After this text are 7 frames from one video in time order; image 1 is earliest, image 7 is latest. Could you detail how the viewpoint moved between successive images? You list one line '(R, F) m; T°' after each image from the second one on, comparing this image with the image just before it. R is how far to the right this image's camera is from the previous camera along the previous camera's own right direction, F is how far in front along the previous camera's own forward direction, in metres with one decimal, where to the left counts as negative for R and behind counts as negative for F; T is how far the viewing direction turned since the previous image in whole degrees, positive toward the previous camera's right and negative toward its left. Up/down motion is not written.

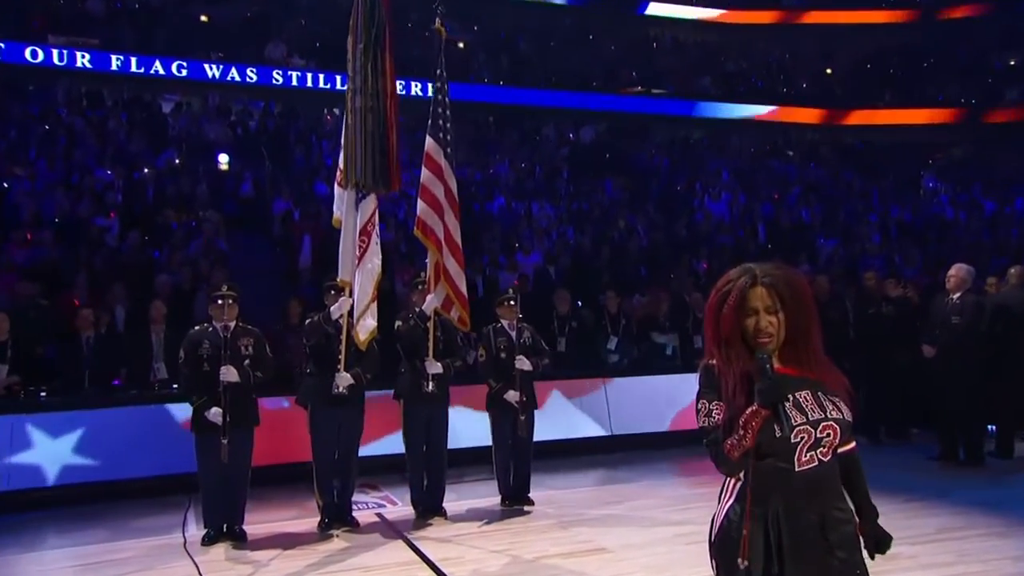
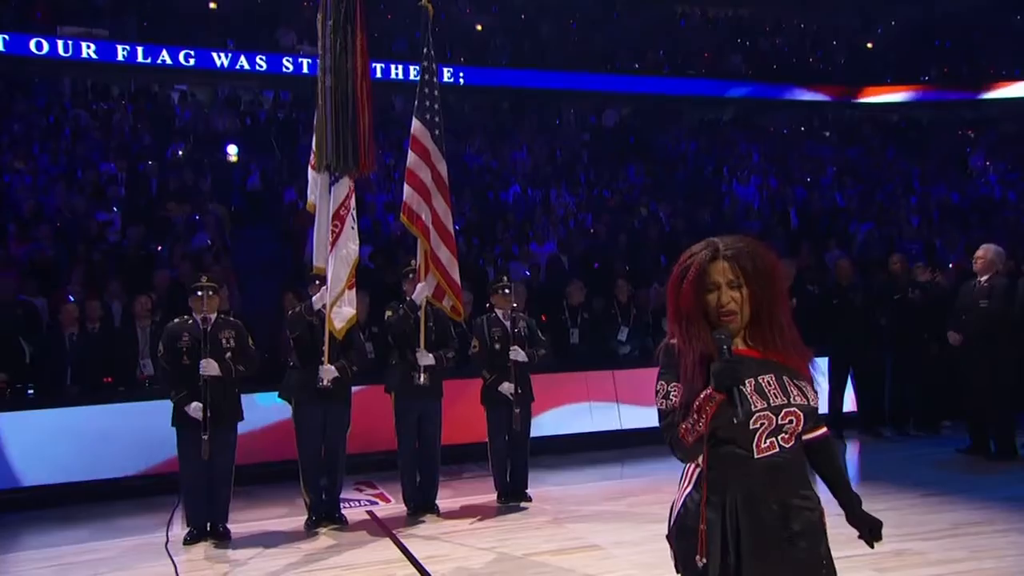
(+0.7, +0.3) m; -4°
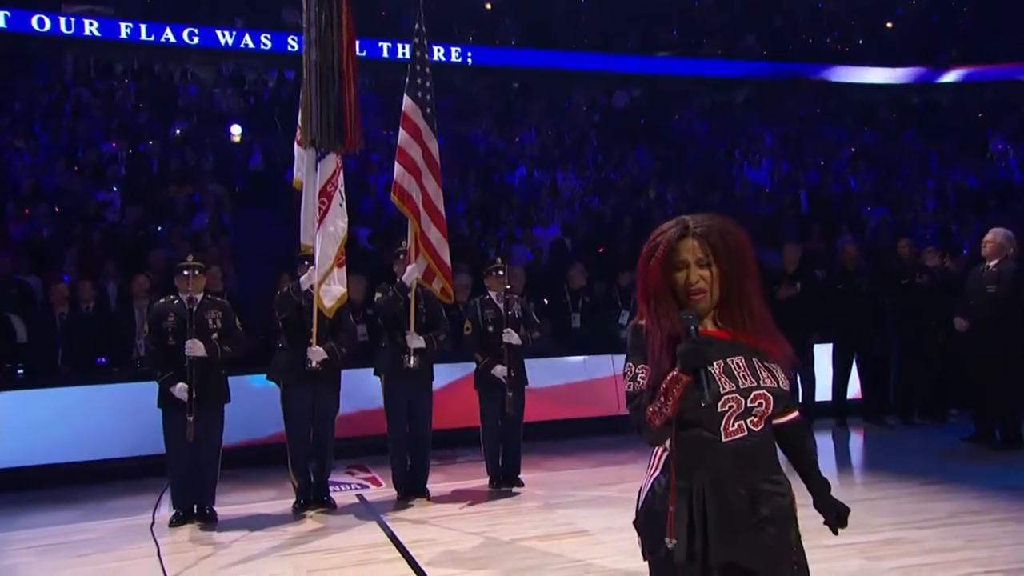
(+0.3, +0.1) m; -2°
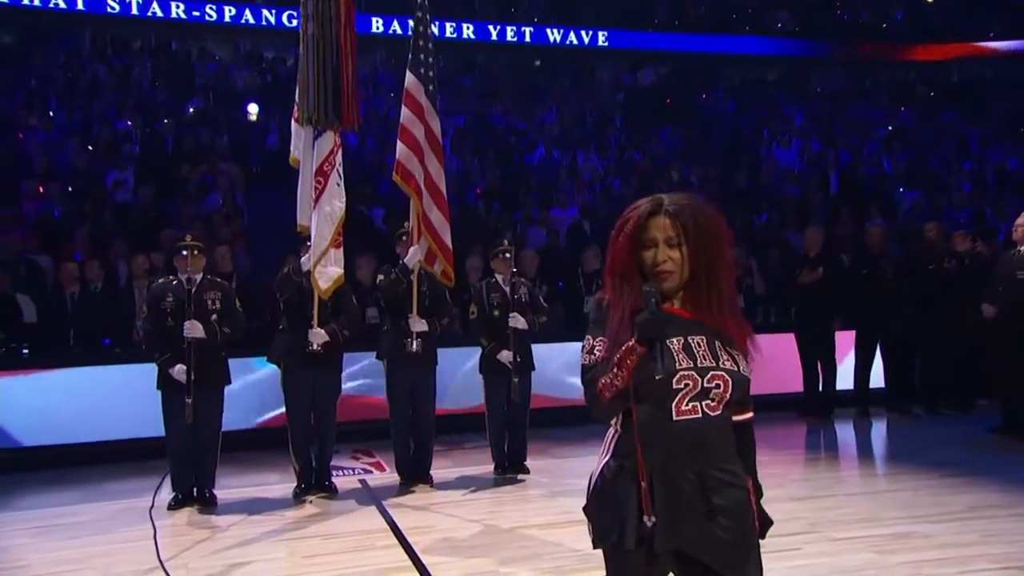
(+0.4, +0.2) m; -3°
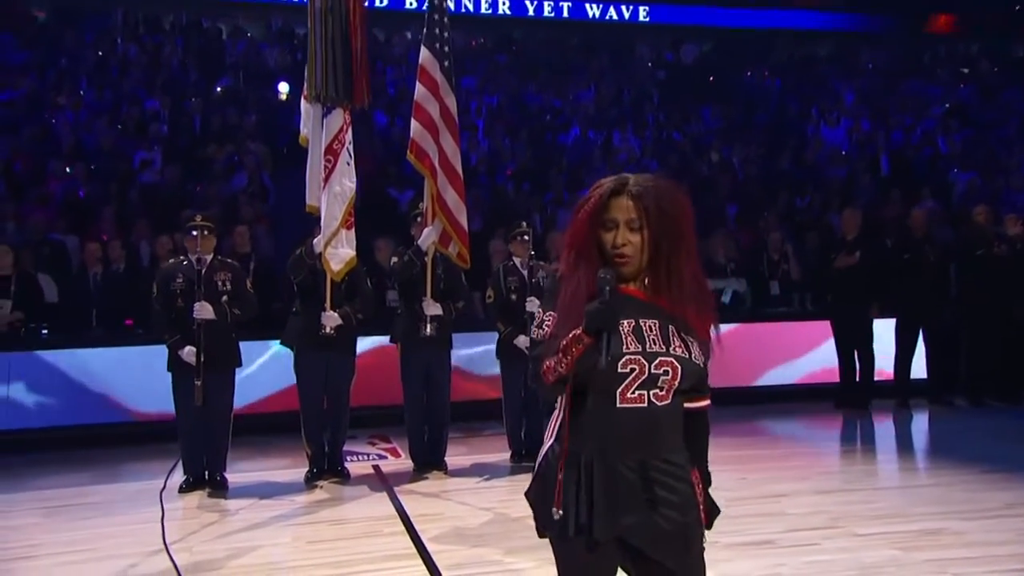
(+0.4, +0.2) m; -4°
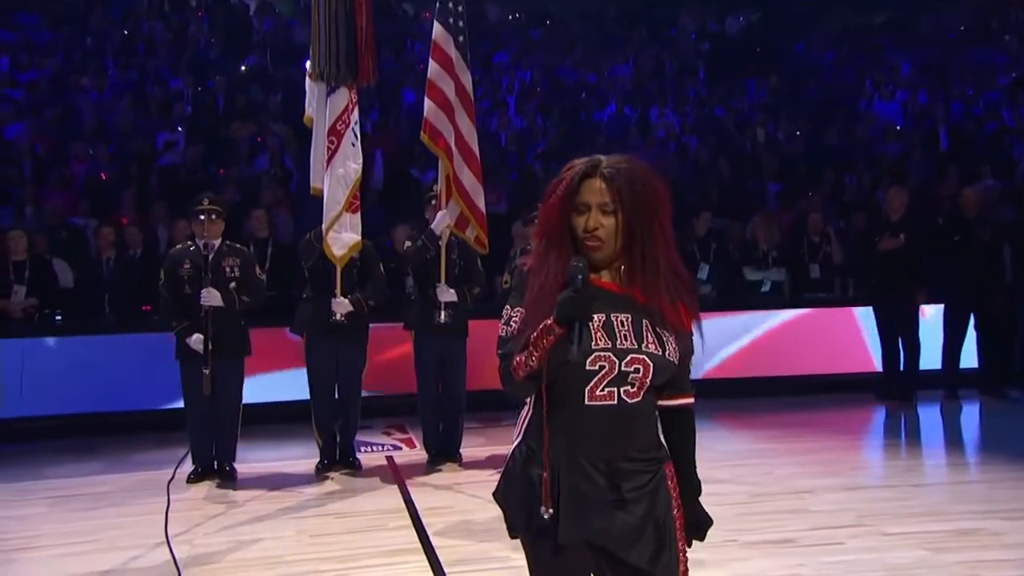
(+0.4, +0.3) m; -4°
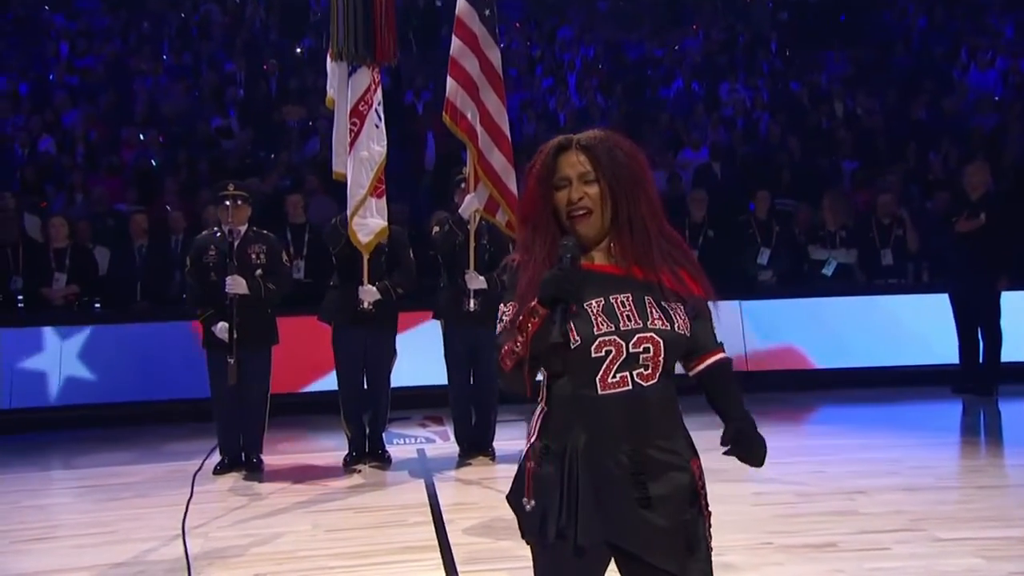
(+0.7, +0.4) m; -7°
